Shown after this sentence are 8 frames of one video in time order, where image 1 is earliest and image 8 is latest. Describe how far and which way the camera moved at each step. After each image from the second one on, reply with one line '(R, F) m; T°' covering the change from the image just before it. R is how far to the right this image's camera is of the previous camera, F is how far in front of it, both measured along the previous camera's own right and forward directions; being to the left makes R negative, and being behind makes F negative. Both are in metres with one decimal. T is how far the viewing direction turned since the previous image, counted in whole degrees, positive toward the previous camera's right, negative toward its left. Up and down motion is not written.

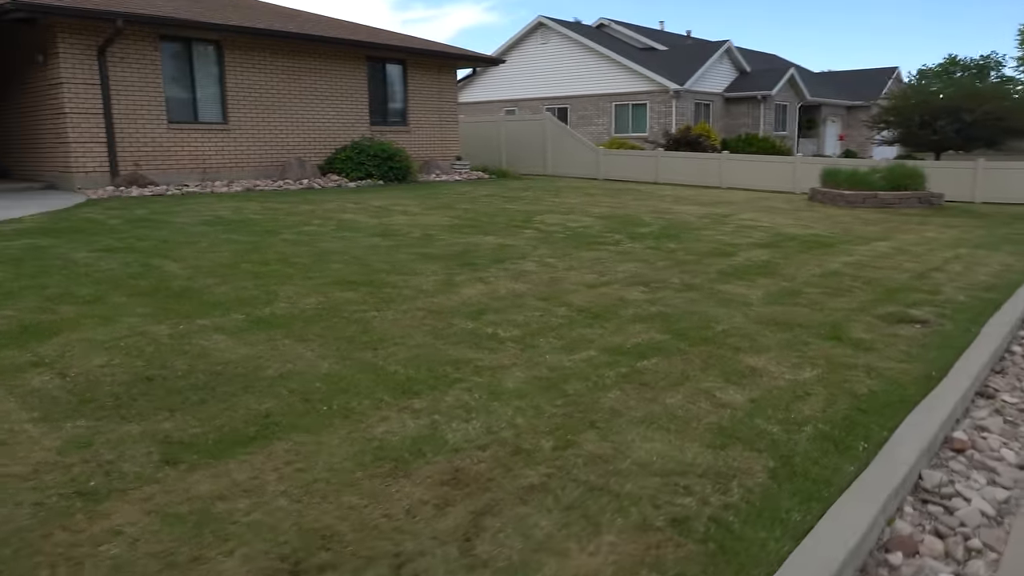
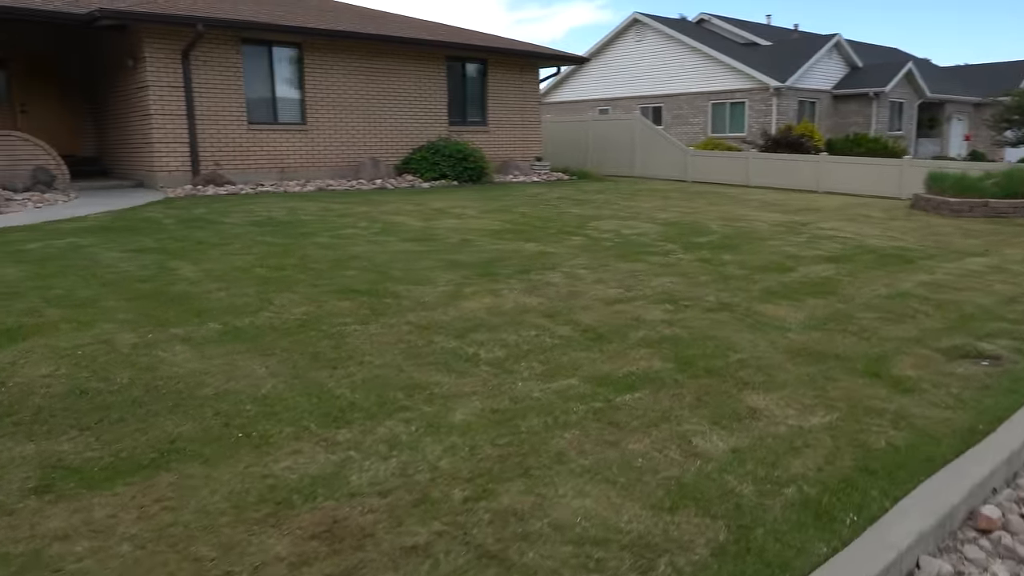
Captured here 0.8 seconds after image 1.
(+0.7, +0.4) m; -8°
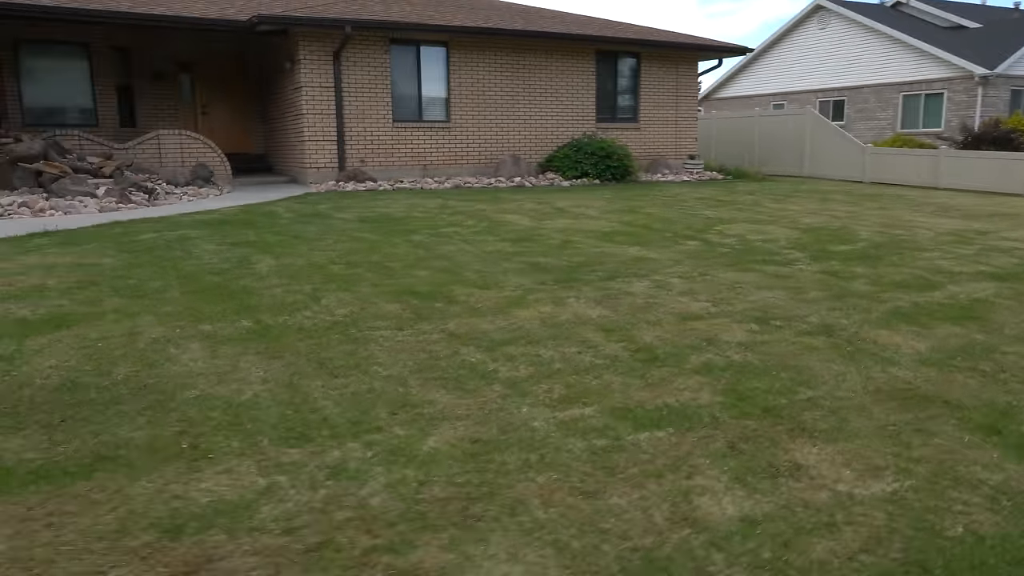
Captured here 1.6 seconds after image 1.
(+0.8, +0.6) m; -13°
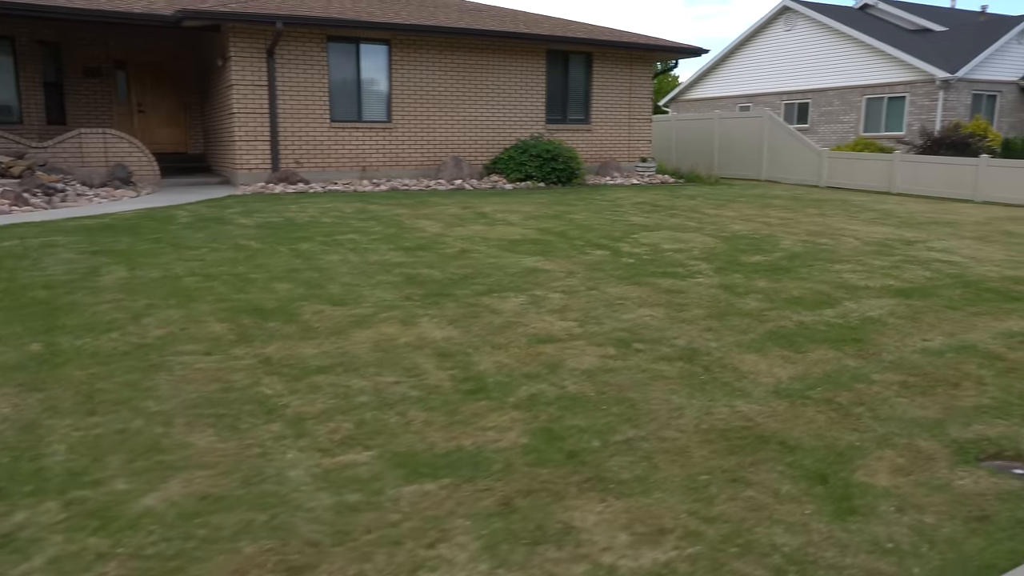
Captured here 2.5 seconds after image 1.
(+0.9, +0.4) m; +1°
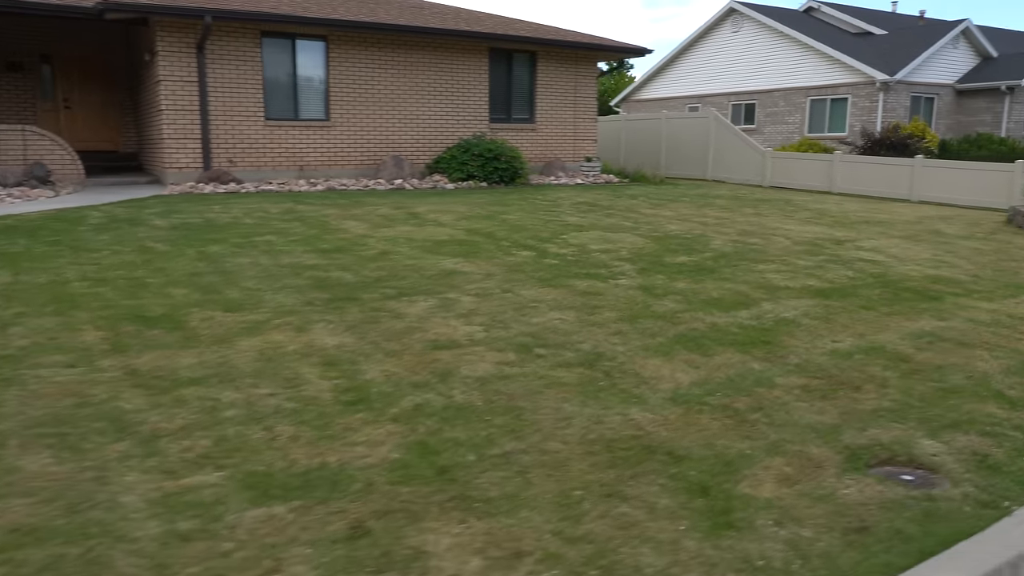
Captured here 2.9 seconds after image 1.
(+0.4, +0.2) m; +3°
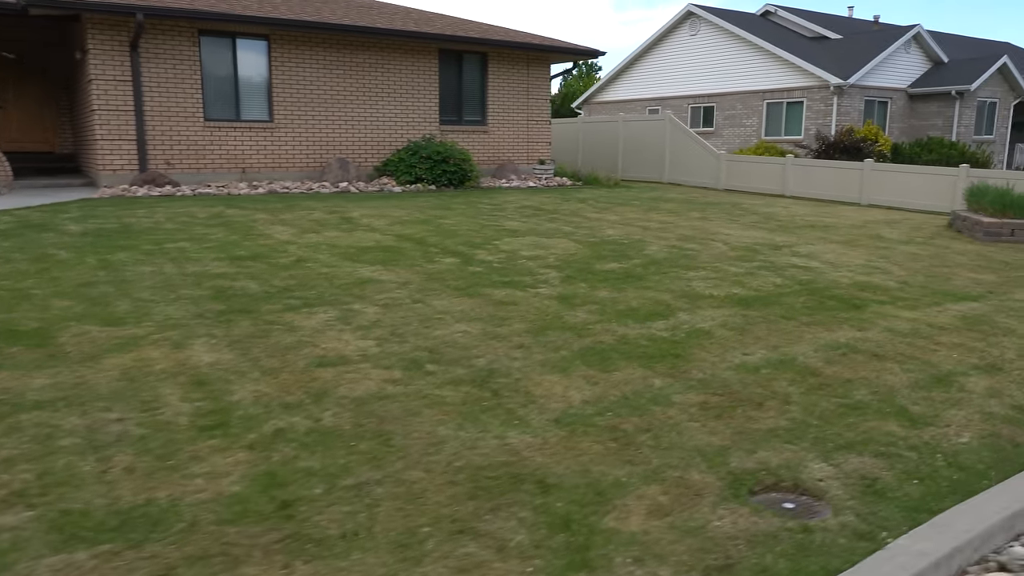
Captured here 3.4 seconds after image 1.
(+0.5, +0.2) m; +2°
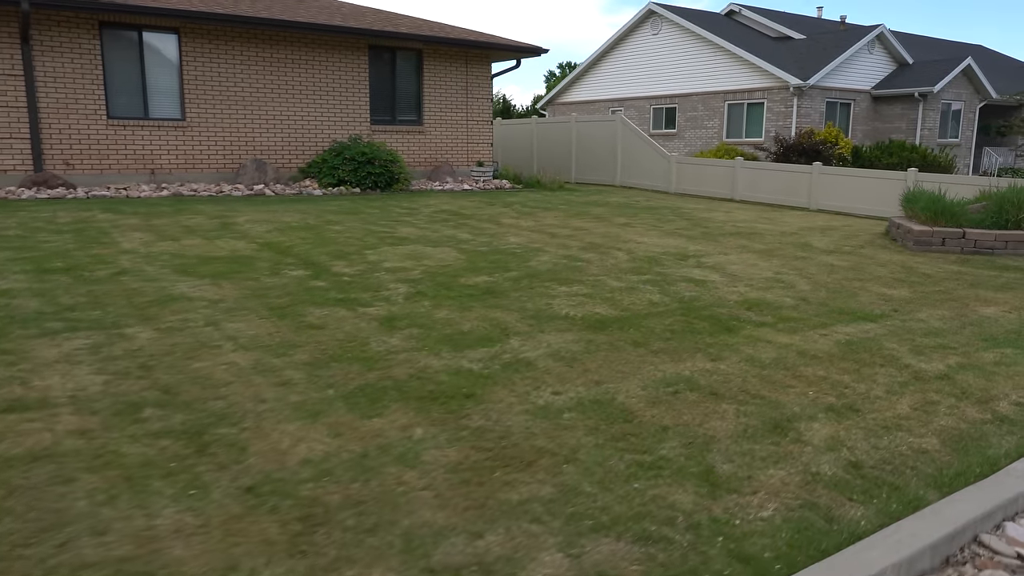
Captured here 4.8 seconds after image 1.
(+1.2, +0.7) m; +1°
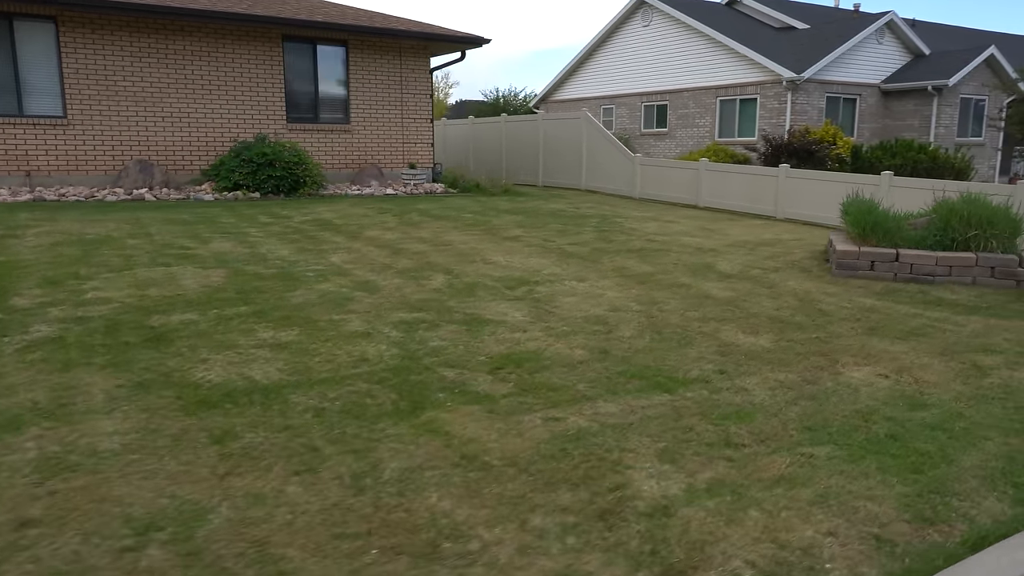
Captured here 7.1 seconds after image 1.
(+2.2, +1.7) m; -4°
